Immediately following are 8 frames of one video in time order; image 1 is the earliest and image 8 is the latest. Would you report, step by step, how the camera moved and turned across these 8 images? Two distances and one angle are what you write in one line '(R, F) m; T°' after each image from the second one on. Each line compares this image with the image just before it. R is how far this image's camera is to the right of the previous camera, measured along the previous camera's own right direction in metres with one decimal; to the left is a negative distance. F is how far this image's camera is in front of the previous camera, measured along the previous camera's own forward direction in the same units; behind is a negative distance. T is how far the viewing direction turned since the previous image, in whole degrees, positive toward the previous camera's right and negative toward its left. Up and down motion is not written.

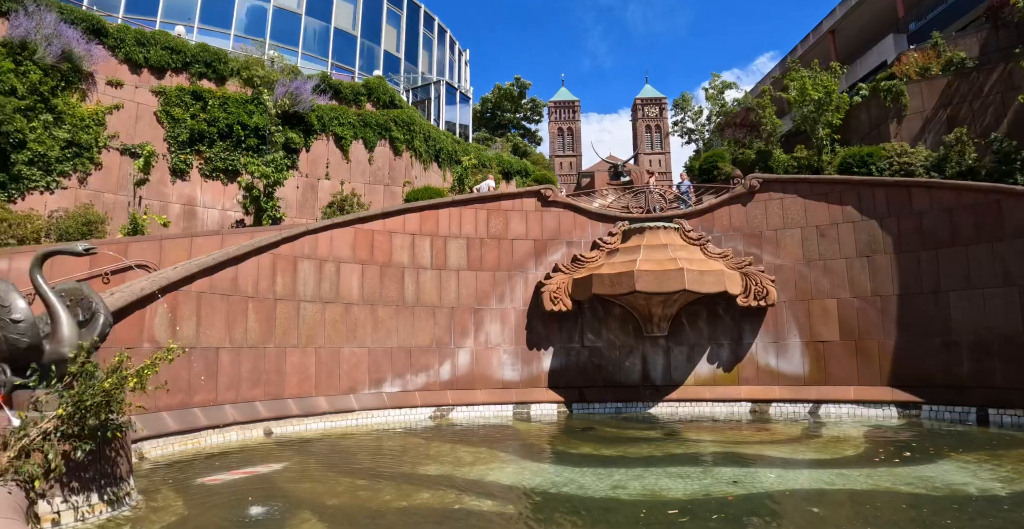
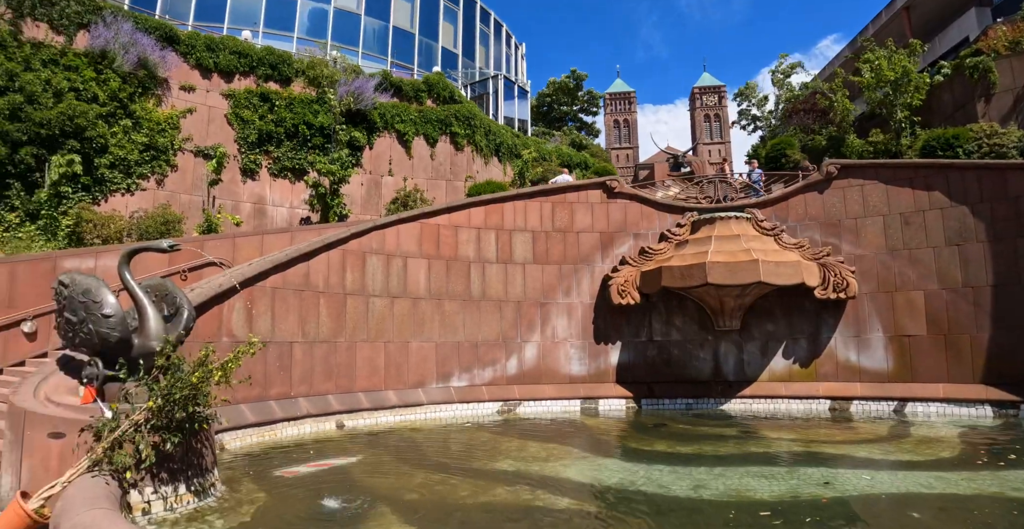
(-0.2, +0.2) m; -5°
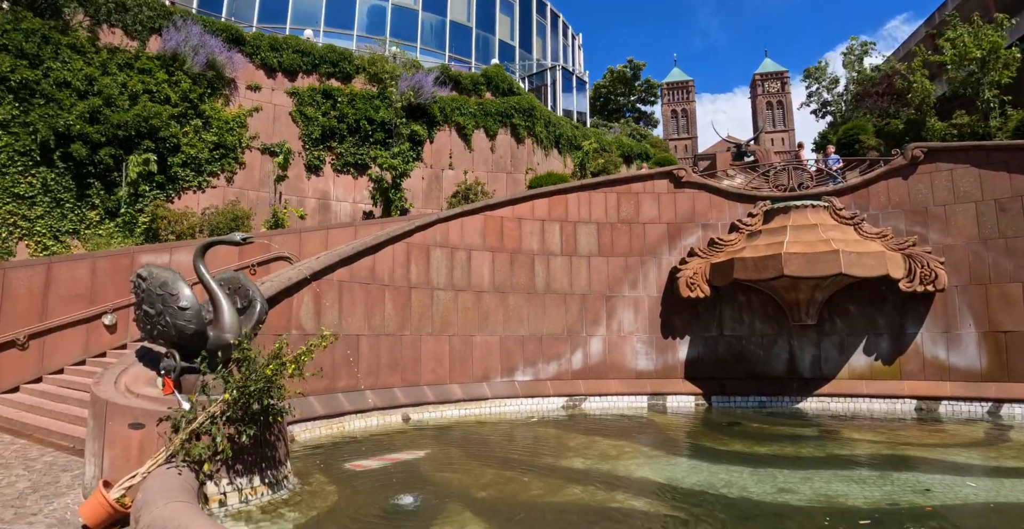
(-0.2, +0.3) m; -5°
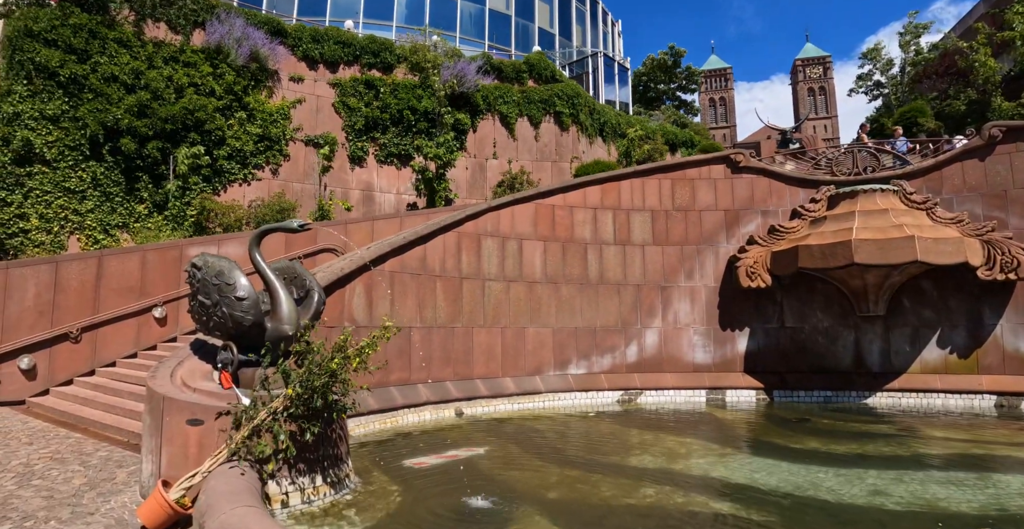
(-0.3, +0.4) m; -3°
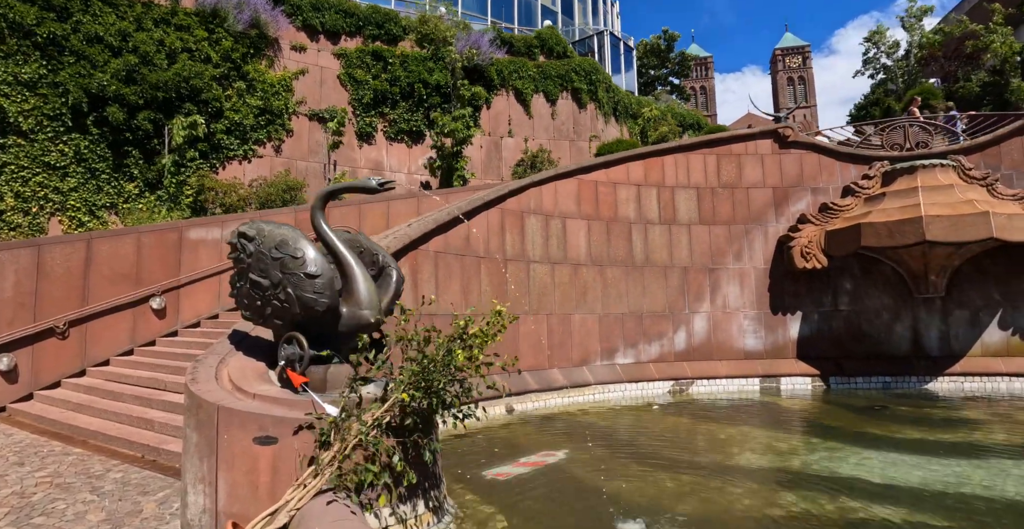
(-1.0, +1.0) m; +2°
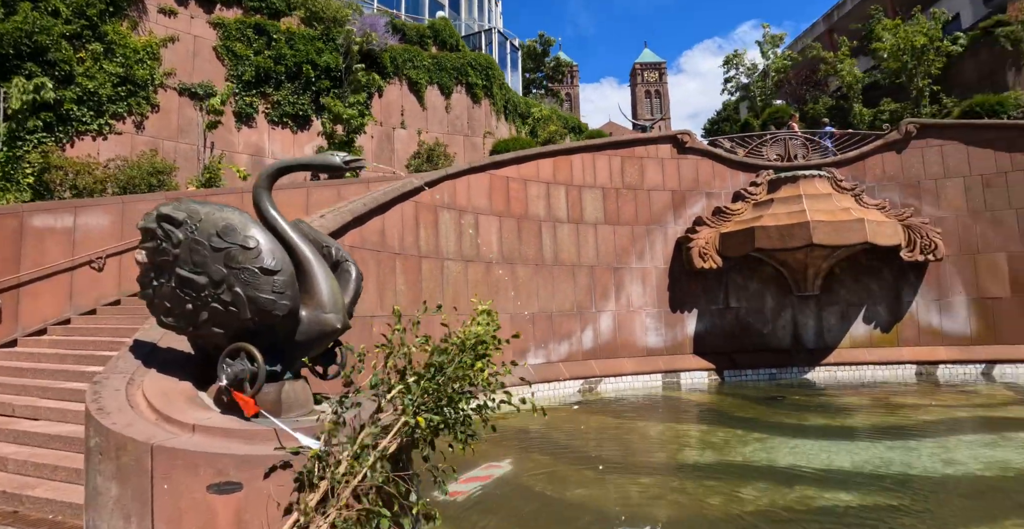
(-0.7, +0.5) m; +13°
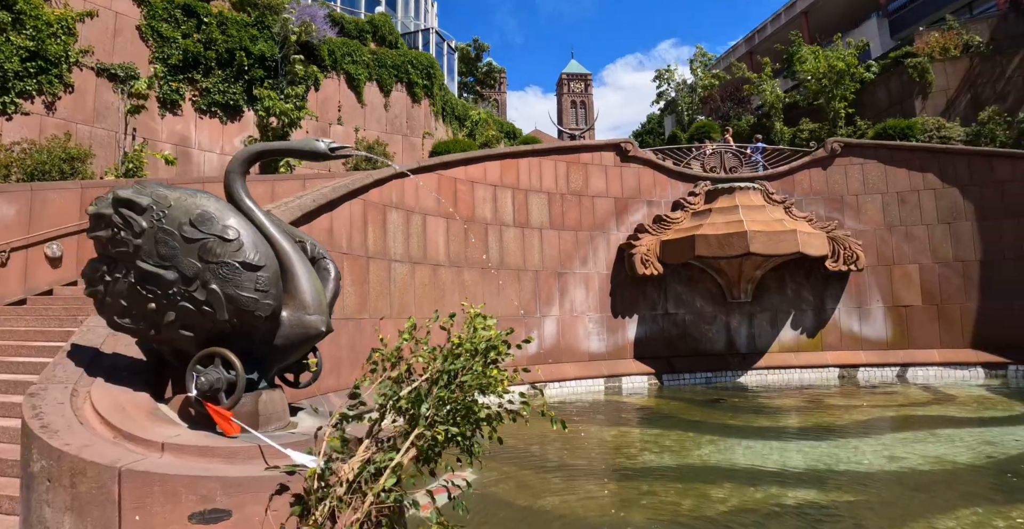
(-0.4, +0.2) m; +7°
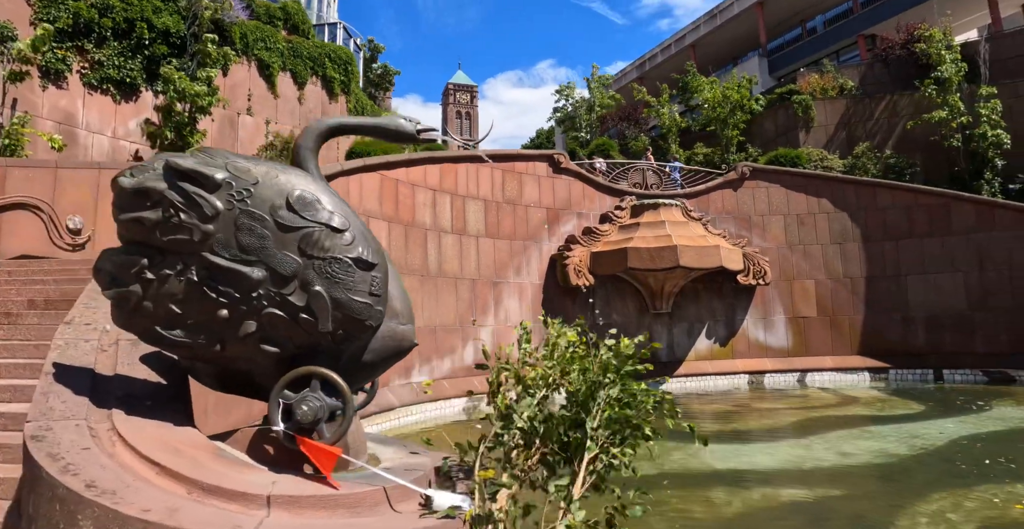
(-1.0, +0.4) m; +12°
